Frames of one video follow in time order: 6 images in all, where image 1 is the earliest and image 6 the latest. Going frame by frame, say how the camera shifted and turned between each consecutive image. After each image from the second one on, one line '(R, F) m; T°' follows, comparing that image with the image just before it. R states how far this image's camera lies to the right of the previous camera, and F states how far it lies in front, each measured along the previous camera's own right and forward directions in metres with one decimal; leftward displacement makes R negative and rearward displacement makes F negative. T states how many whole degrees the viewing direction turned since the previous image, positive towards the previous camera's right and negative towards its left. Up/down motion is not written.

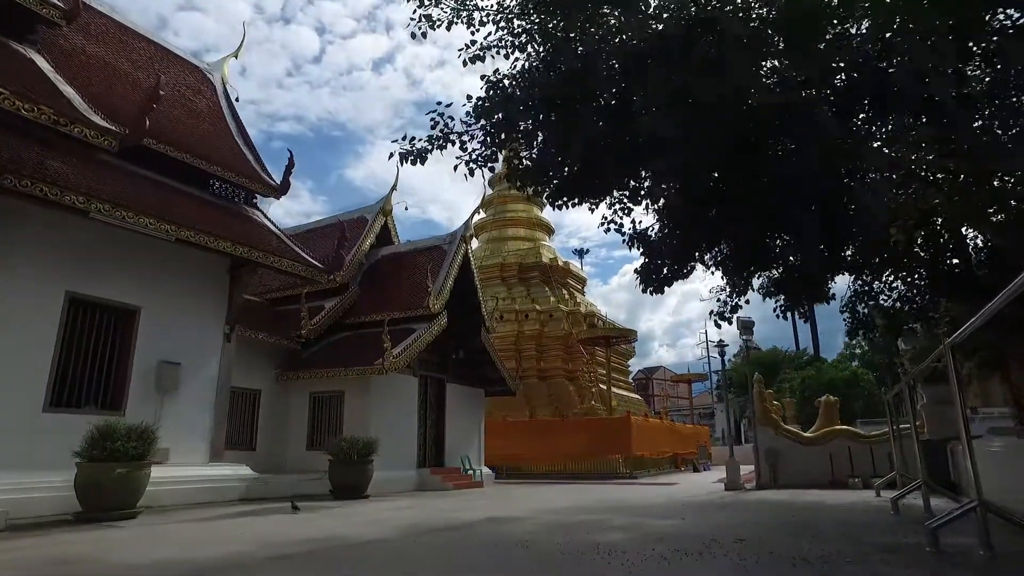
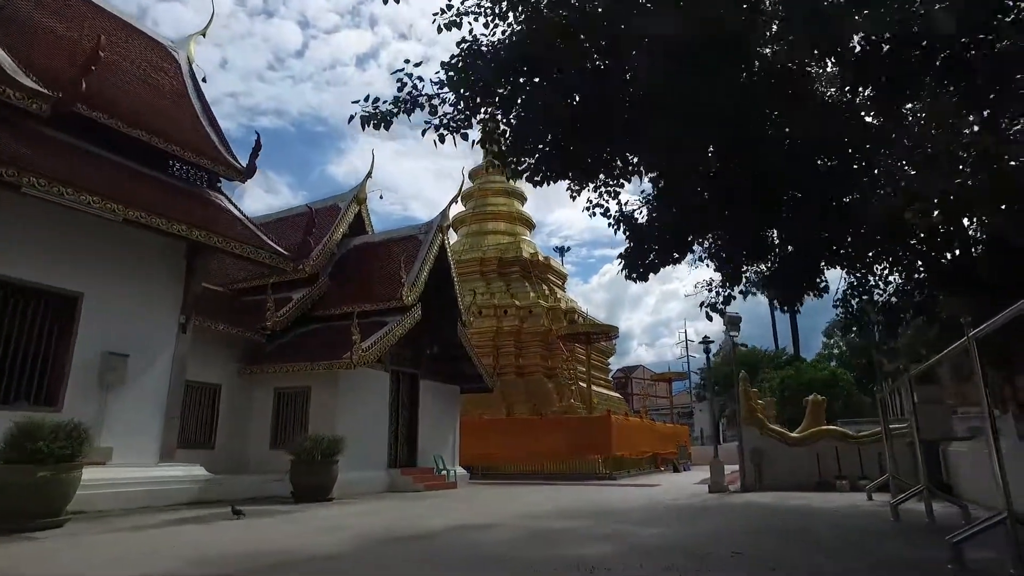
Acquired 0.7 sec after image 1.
(0.0, +0.5) m; +2°
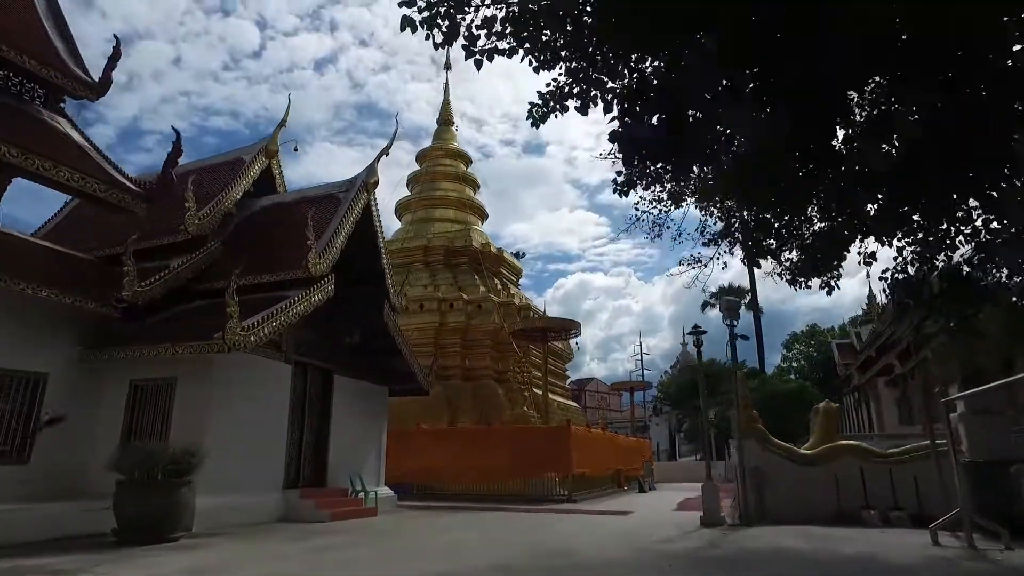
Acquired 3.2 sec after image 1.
(+0.2, +2.3) m; +4°
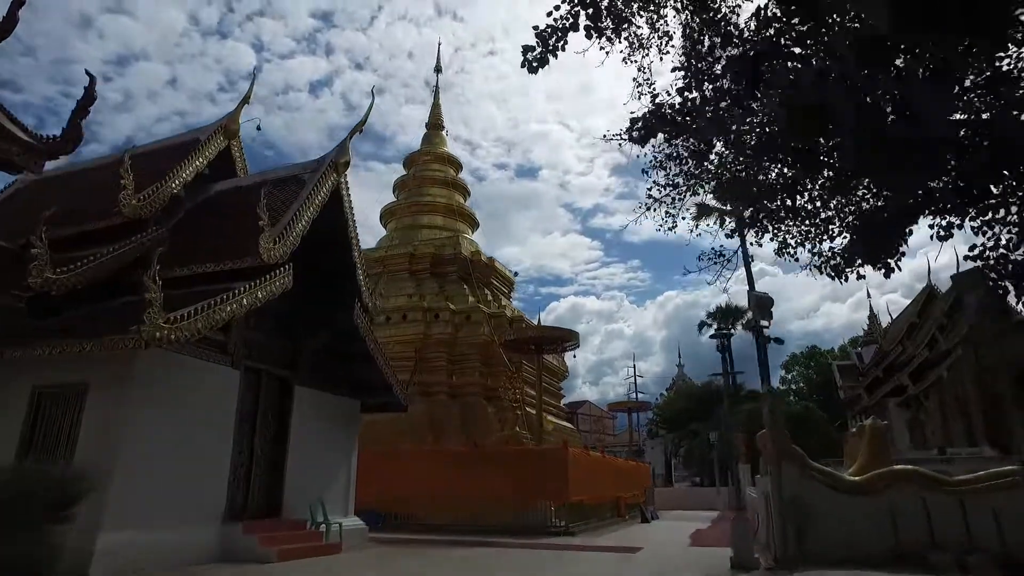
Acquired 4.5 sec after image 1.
(0.0, +1.3) m; +1°
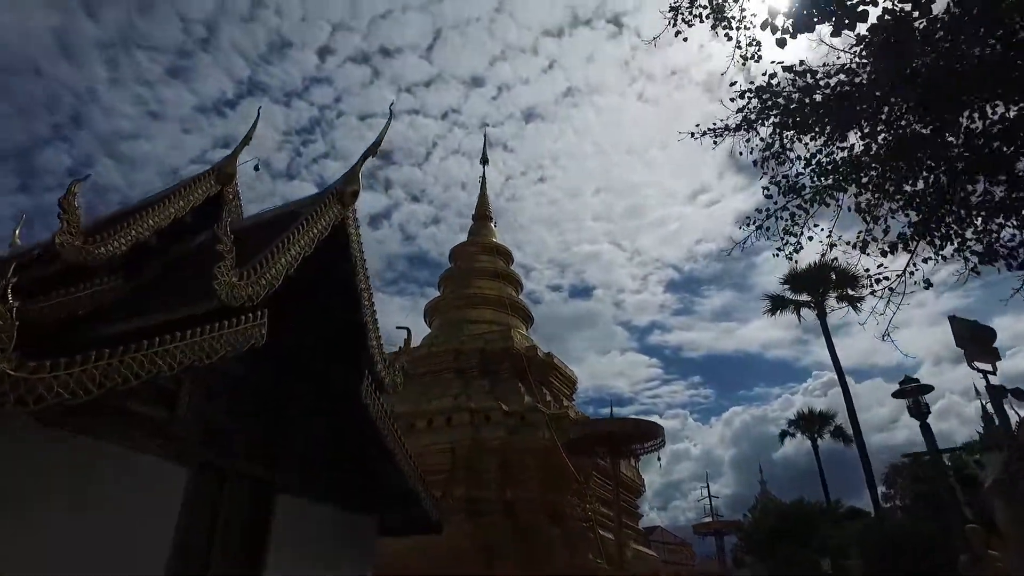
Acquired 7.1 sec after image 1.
(-0.1, +2.3) m; -5°
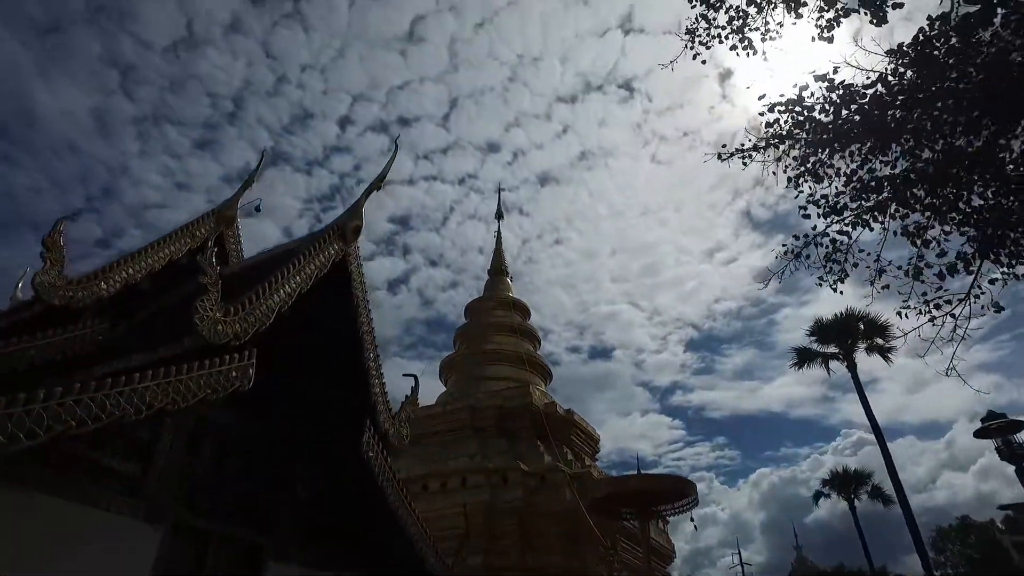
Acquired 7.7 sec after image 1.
(0.0, +0.5) m; -1°
